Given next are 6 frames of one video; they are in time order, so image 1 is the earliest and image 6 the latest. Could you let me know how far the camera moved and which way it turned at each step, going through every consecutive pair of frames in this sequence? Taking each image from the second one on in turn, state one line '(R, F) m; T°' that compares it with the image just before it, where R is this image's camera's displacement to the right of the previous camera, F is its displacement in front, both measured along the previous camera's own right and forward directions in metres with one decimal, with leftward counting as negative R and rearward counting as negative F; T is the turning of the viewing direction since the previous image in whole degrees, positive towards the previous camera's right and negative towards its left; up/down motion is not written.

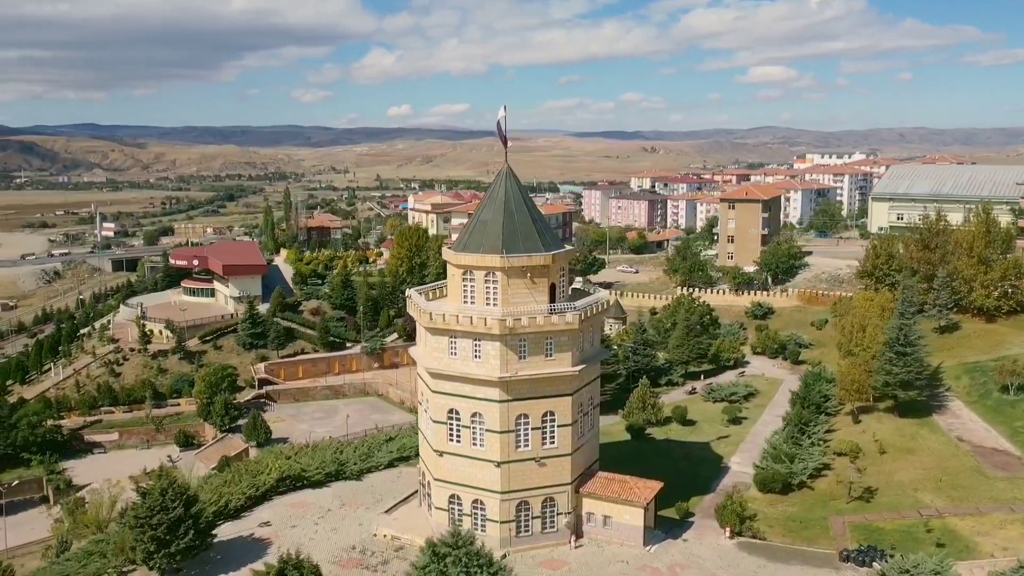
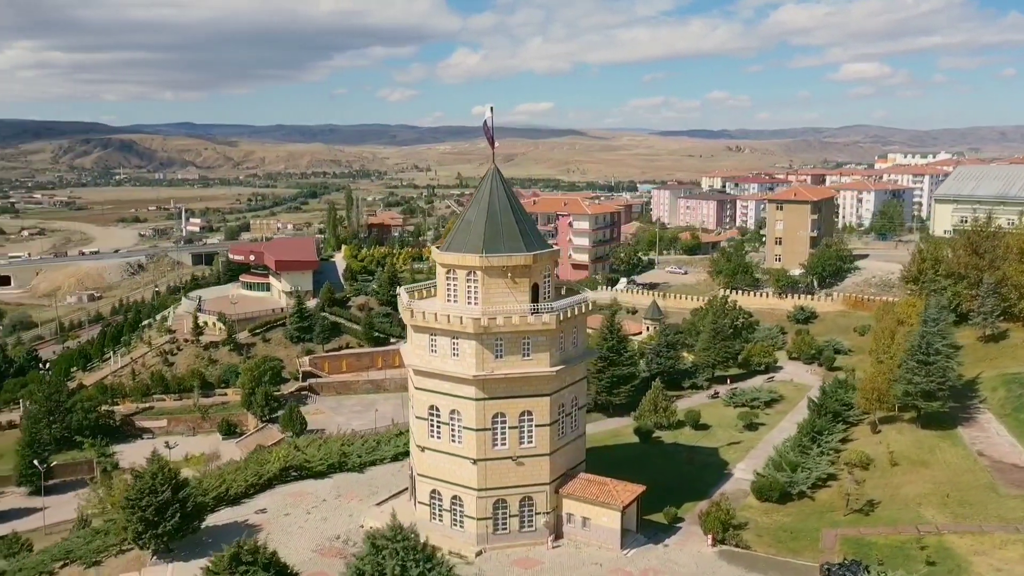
(+3.2, 0.0) m; -6°
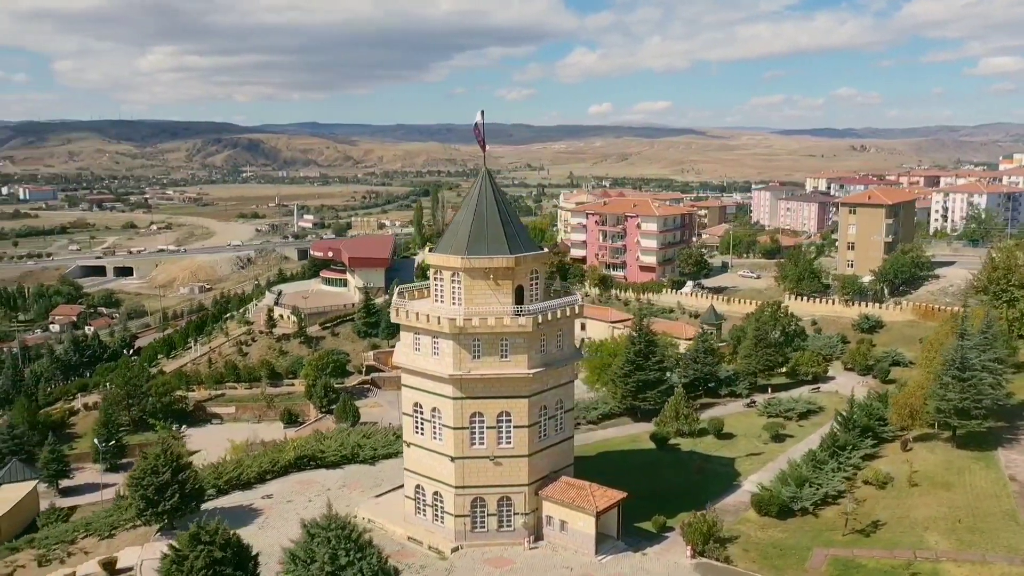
(+4.2, +0.1) m; -8°
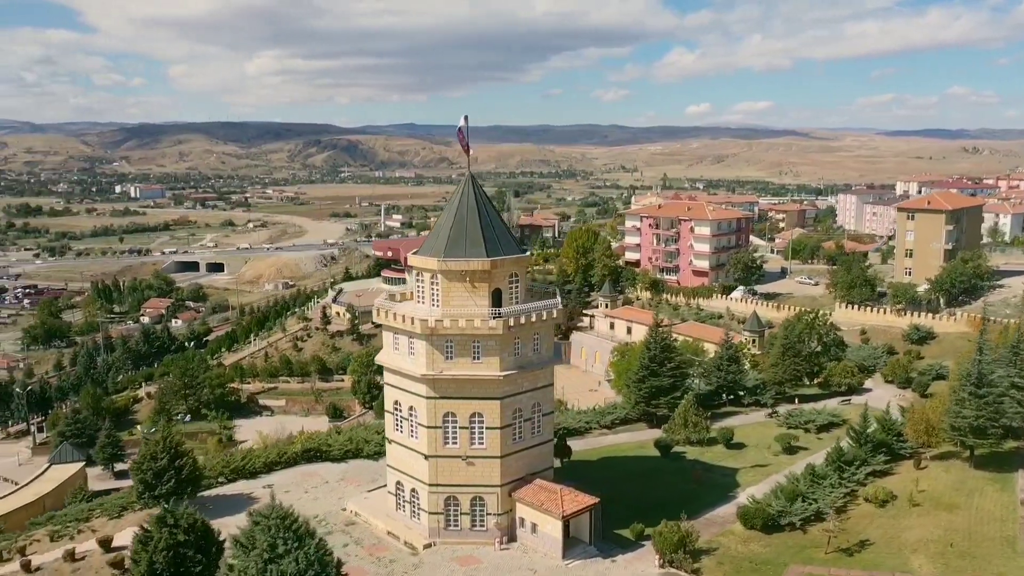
(+3.8, 0.0) m; -7°
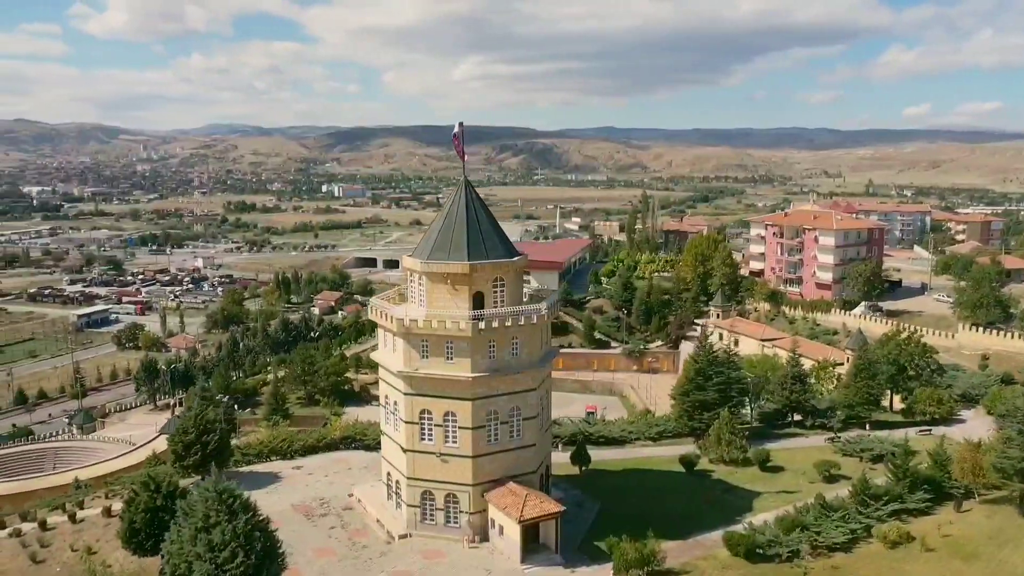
(+7.0, +0.6) m; -13°
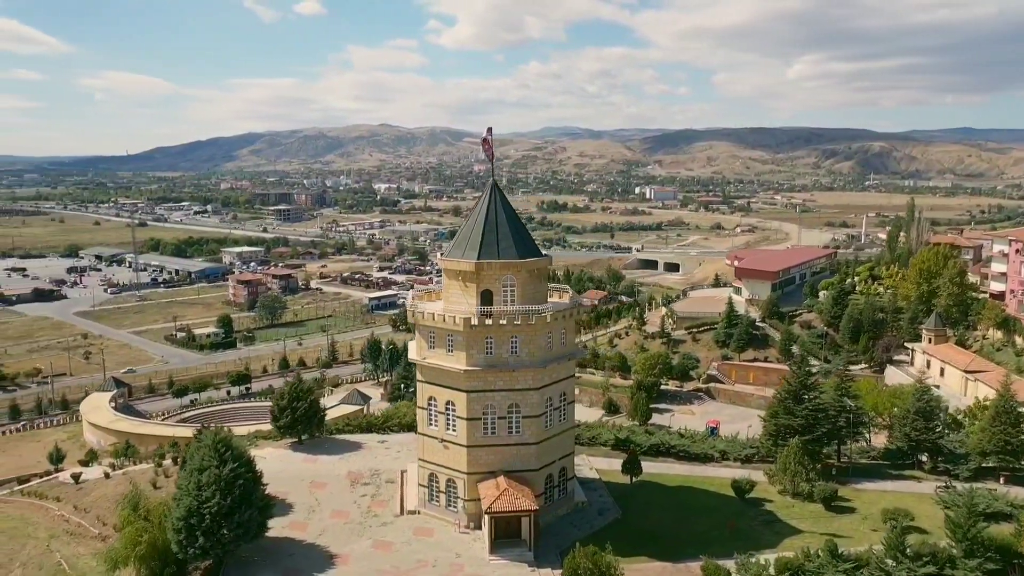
(+10.6, +1.4) m; -22°
